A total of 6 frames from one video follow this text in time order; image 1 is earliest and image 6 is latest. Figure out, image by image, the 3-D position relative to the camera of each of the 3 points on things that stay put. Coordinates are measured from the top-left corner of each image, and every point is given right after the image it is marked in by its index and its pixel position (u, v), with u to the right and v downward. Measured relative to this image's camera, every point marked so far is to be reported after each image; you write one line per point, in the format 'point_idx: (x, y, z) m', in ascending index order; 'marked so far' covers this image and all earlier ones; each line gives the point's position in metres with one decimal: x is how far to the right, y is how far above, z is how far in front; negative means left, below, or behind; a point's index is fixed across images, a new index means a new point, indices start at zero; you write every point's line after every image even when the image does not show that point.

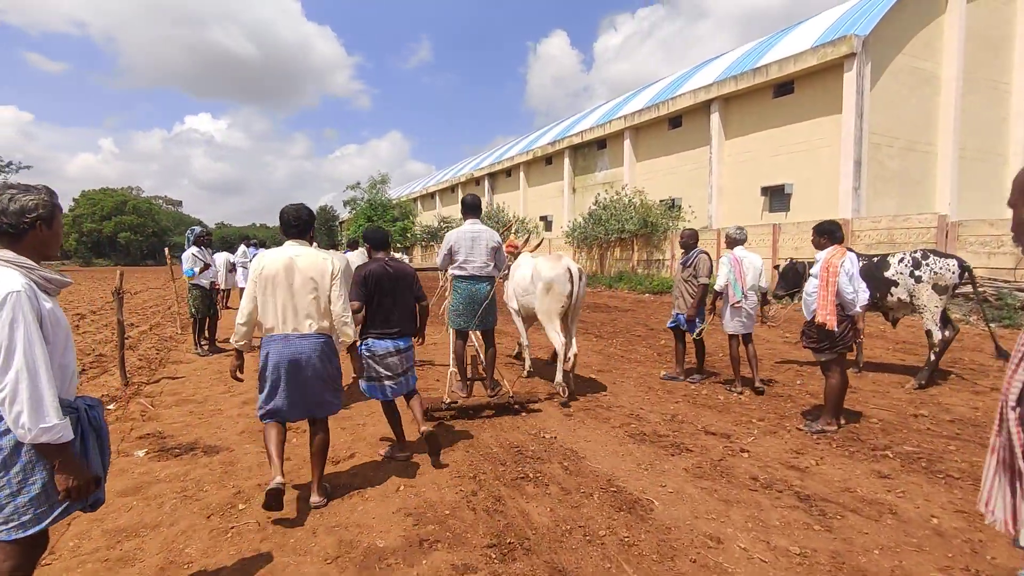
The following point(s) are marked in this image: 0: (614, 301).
0: (+2.9, -0.4, +15.5) m
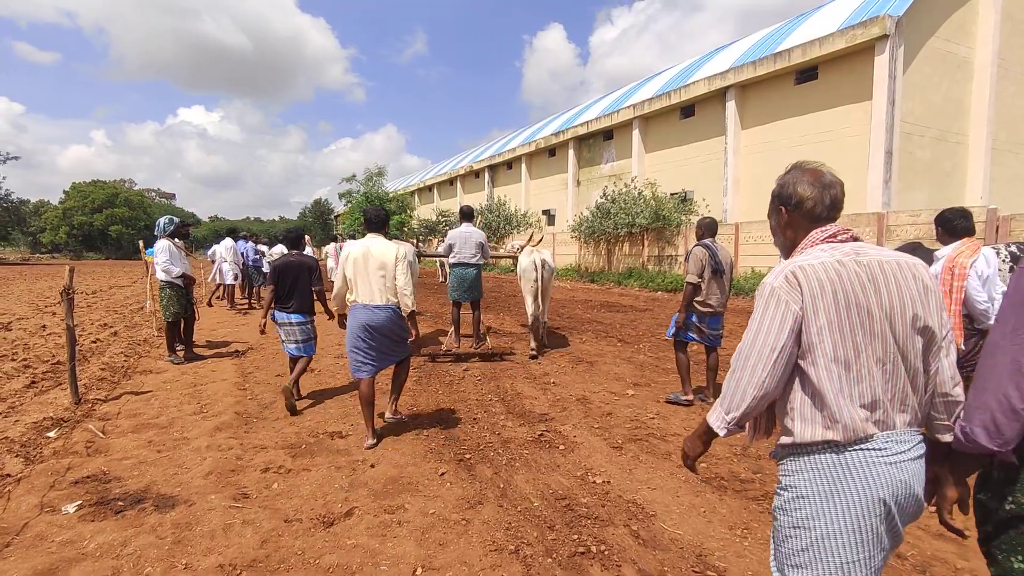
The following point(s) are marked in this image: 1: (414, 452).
0: (+3.1, -0.3, +14.6) m
1: (-0.7, -1.2, +3.9) m
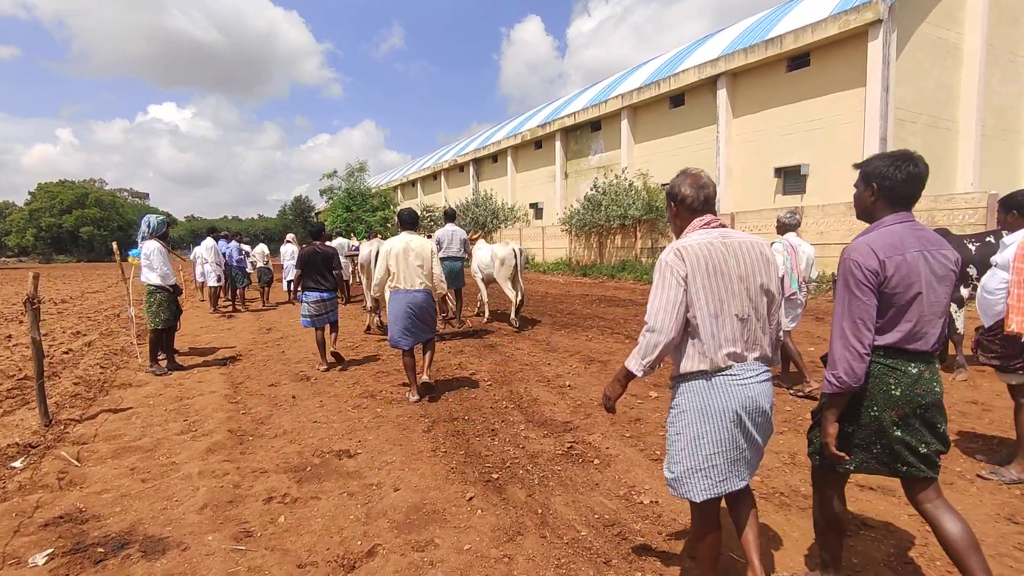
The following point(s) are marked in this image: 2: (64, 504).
0: (+3.0, -0.1, +14.3) m
1: (-0.5, -1.2, +3.5) m
2: (-2.6, -1.3, +3.2) m
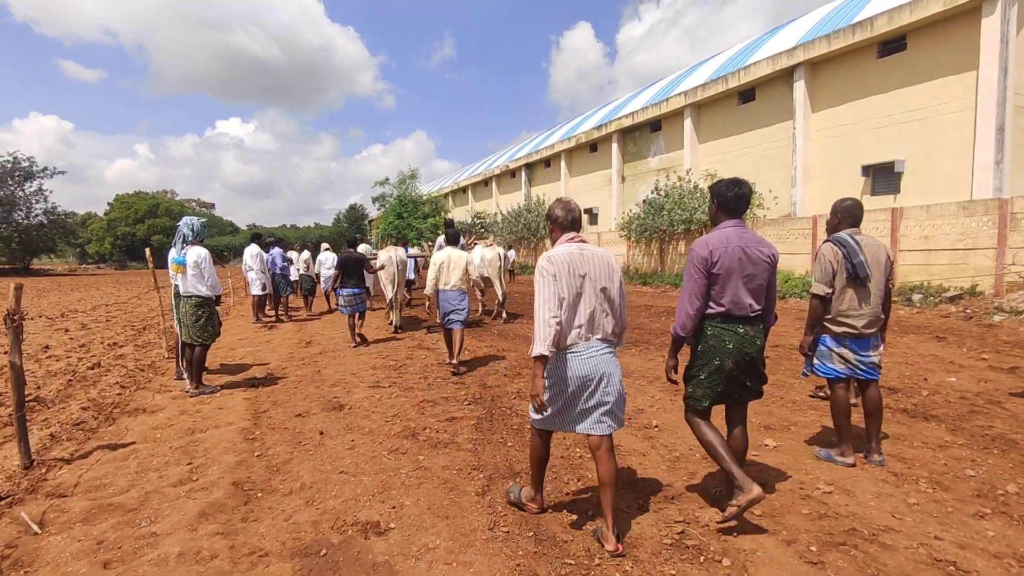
0: (+4.3, -0.4, +12.9) m
1: (-0.1, -1.3, +2.5) m
2: (-2.2, -1.3, +2.3) m
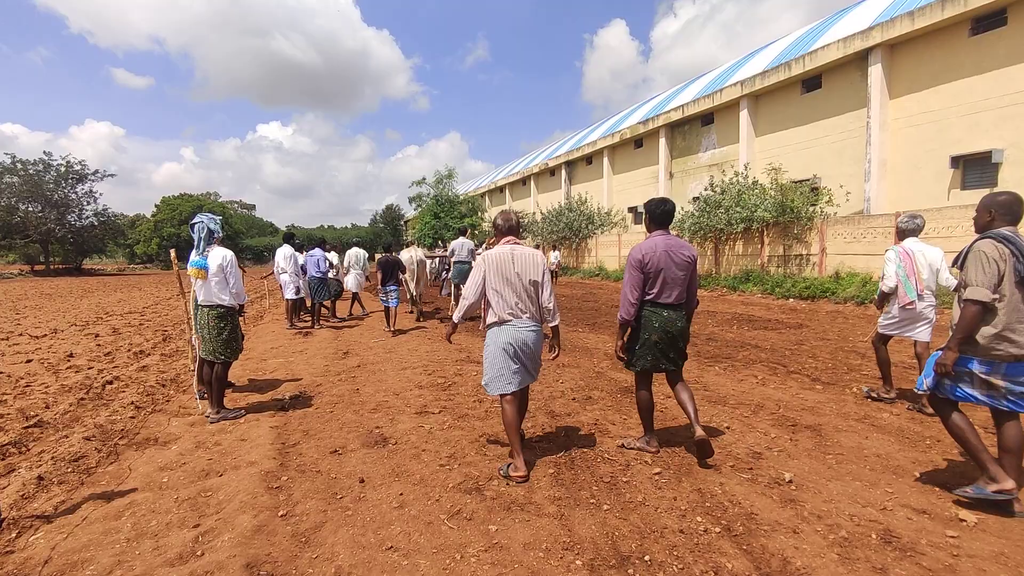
0: (+5.4, -0.5, +11.7) m
1: (+0.4, -1.4, +1.5) m
2: (-1.8, -1.4, +1.5) m
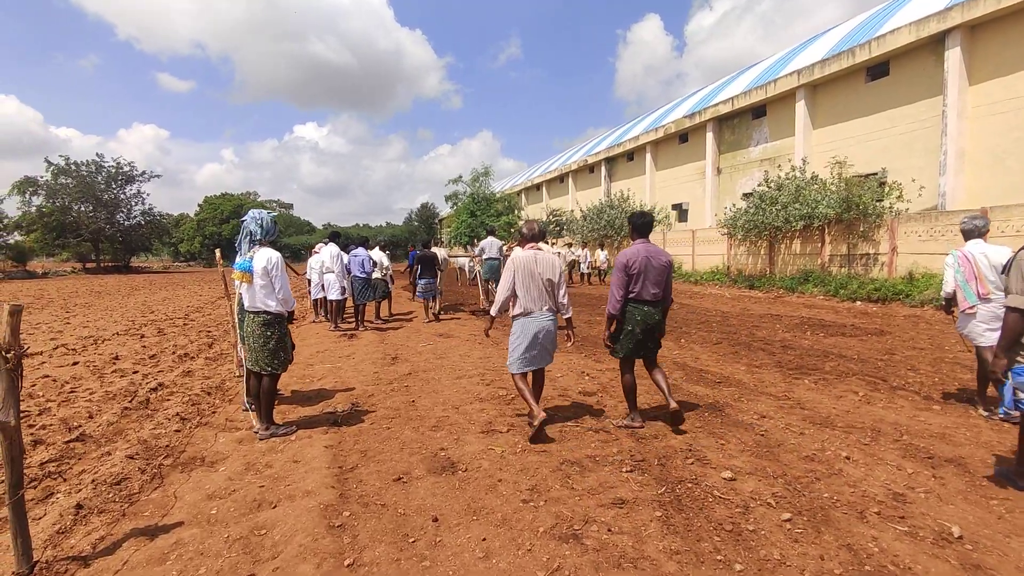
0: (+6.4, -0.6, +10.8) m
1: (+0.8, -1.4, +0.9) m
2: (-1.3, -1.5, +1.0) m
